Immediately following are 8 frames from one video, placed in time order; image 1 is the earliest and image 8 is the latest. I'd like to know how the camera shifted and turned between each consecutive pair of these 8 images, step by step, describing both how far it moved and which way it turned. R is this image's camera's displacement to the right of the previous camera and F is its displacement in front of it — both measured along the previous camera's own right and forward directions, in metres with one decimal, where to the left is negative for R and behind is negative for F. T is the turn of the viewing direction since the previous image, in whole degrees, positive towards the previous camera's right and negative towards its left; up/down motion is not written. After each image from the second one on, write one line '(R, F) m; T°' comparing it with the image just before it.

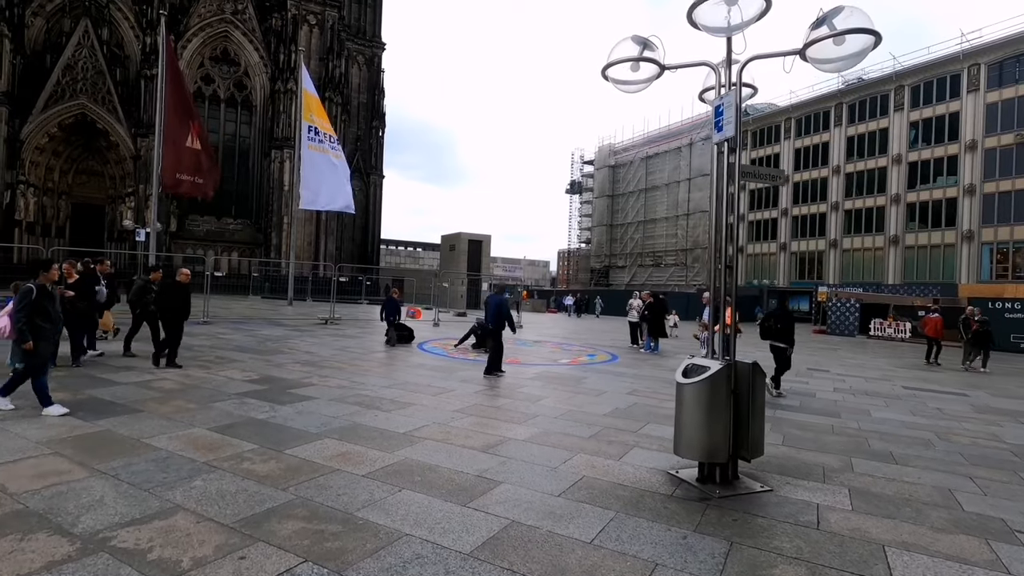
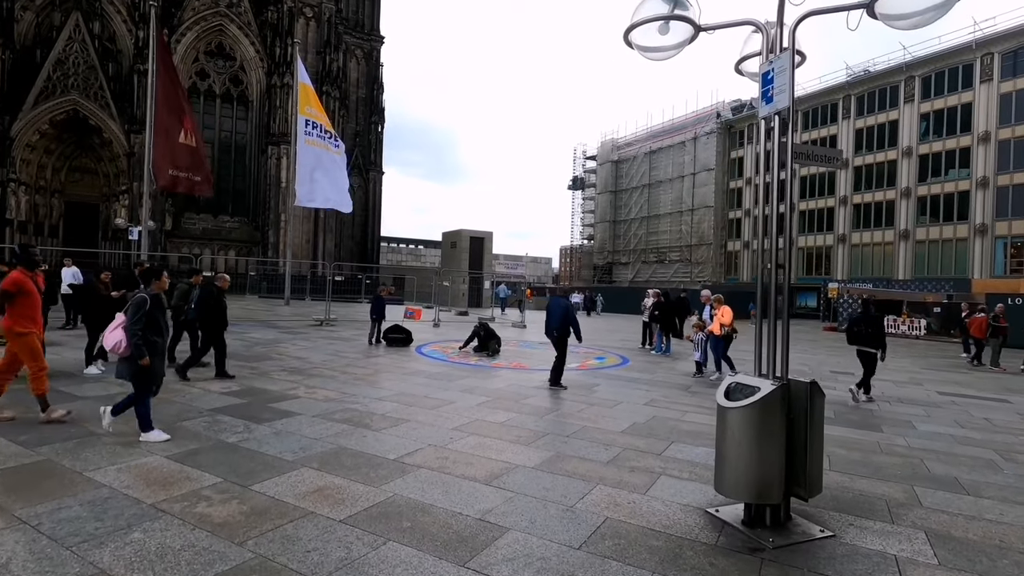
(0.0, +0.8) m; 0°
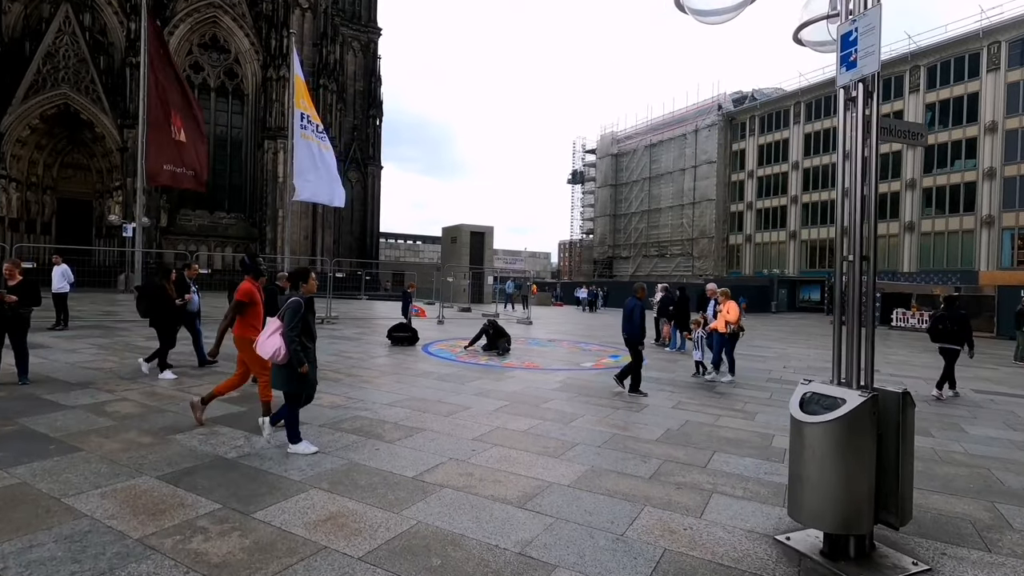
(-0.3, +0.5) m; 0°
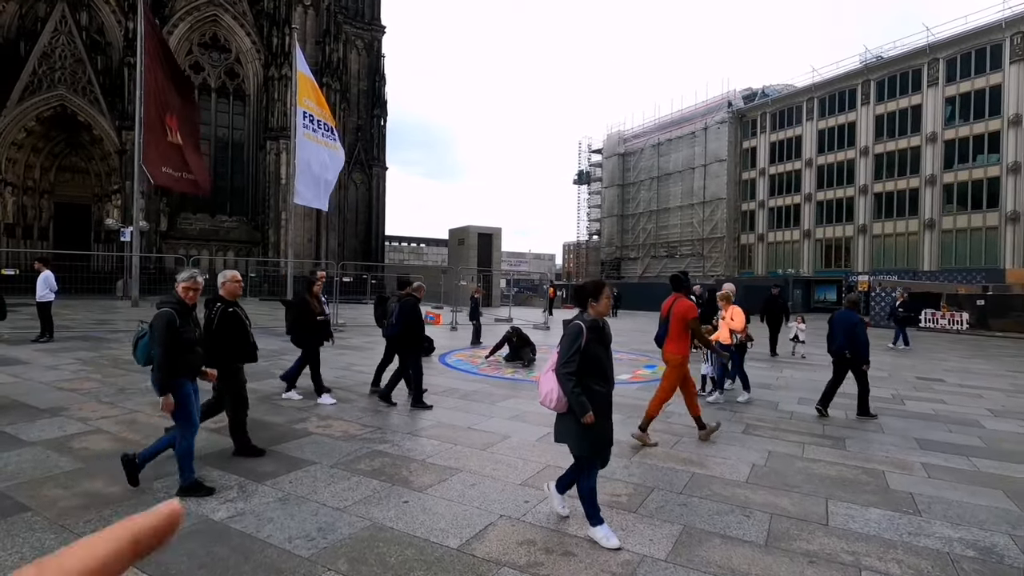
(-0.4, +1.1) m; 0°
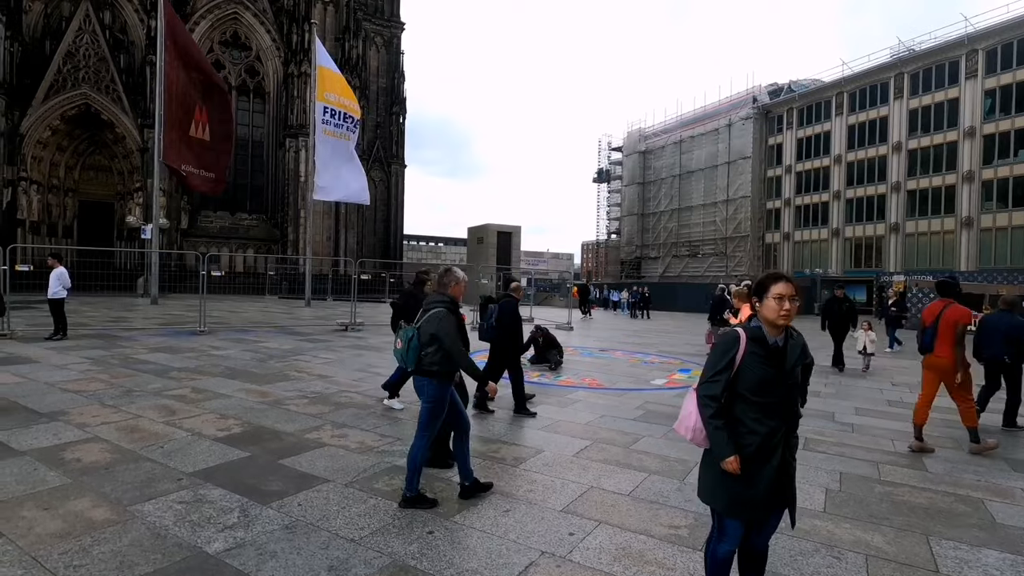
(-0.2, +0.6) m; -2°
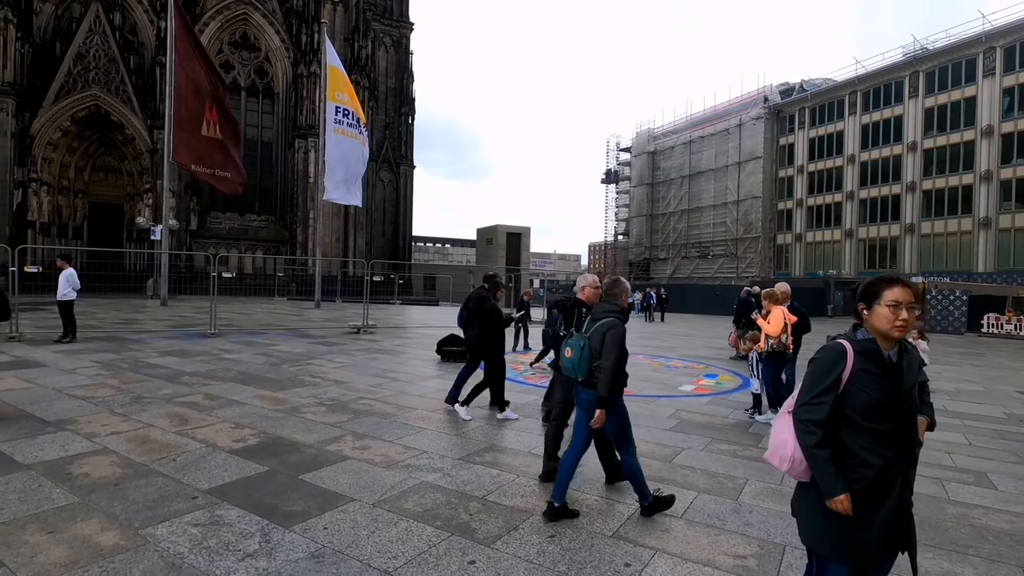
(-0.2, +0.3) m; -1°
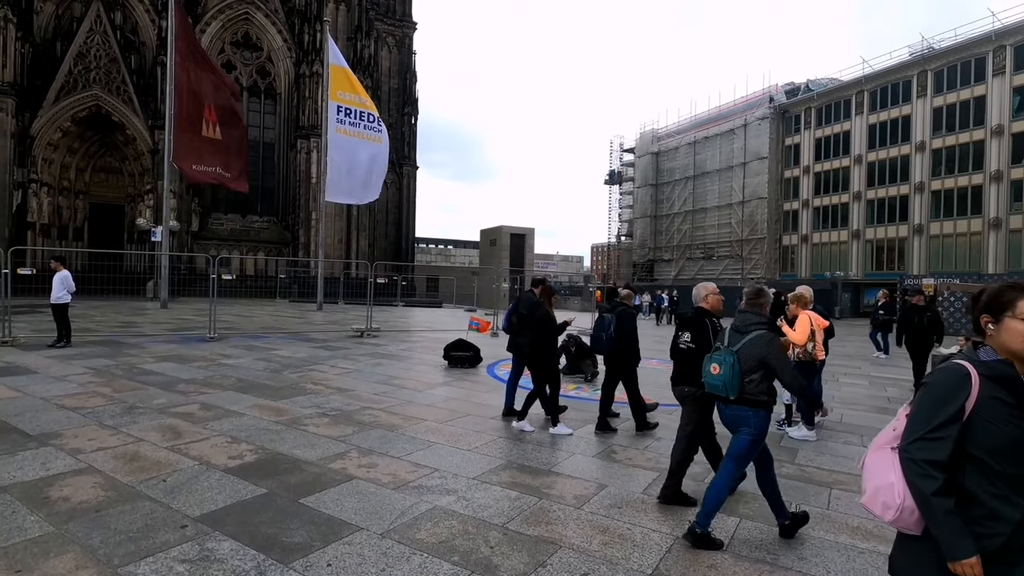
(-0.1, +0.4) m; 0°
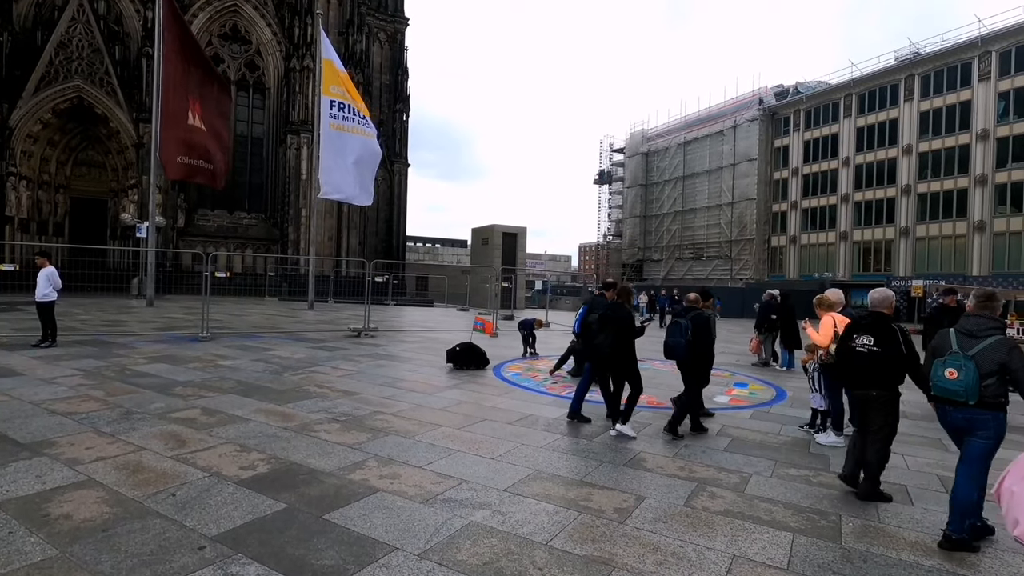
(-0.4, +0.3) m; +1°
